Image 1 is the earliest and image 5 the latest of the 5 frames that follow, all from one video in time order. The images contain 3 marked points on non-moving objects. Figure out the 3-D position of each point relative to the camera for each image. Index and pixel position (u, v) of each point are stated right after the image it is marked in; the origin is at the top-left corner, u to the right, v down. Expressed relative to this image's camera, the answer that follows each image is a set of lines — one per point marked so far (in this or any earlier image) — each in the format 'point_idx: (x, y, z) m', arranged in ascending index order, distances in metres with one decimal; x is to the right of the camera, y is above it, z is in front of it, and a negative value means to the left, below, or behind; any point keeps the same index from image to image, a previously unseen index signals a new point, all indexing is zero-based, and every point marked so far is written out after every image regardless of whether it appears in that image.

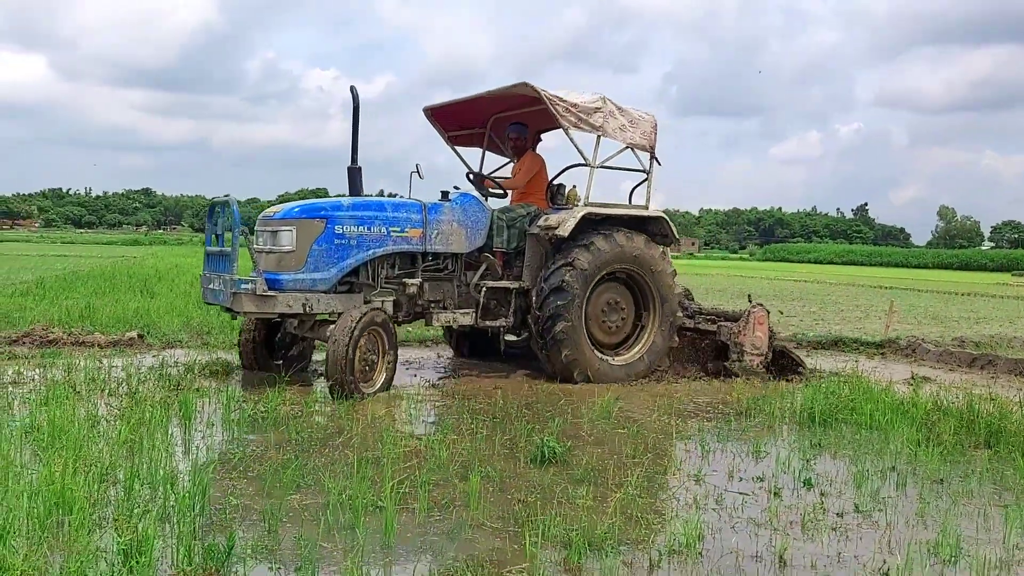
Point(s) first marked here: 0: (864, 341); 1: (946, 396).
0: (+4.6, -0.7, +11.2) m
1: (+3.3, -0.8, +6.5) m
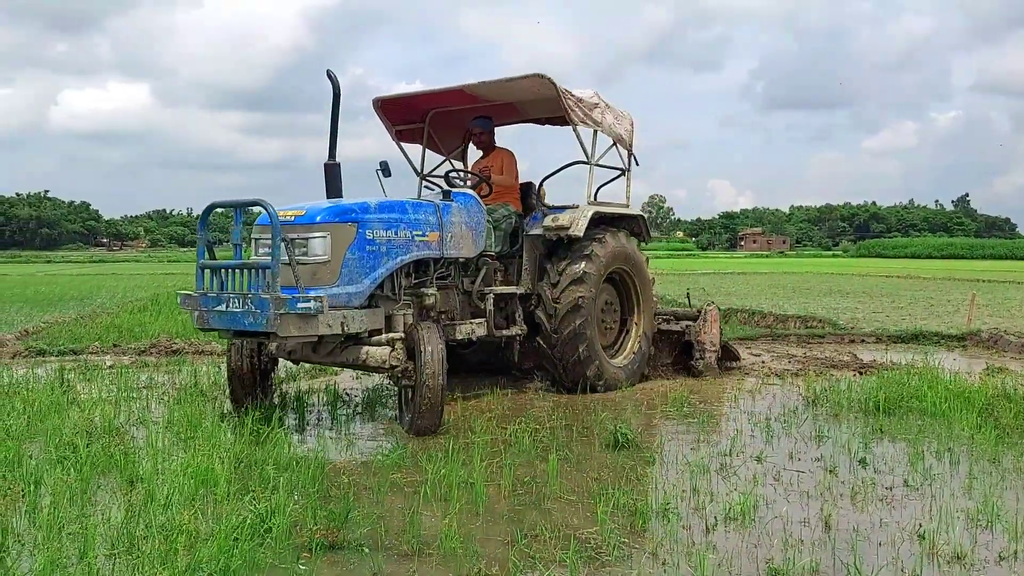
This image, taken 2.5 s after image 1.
0: (+5.7, -0.6, +11.3) m
1: (+3.9, -0.7, +6.6) m
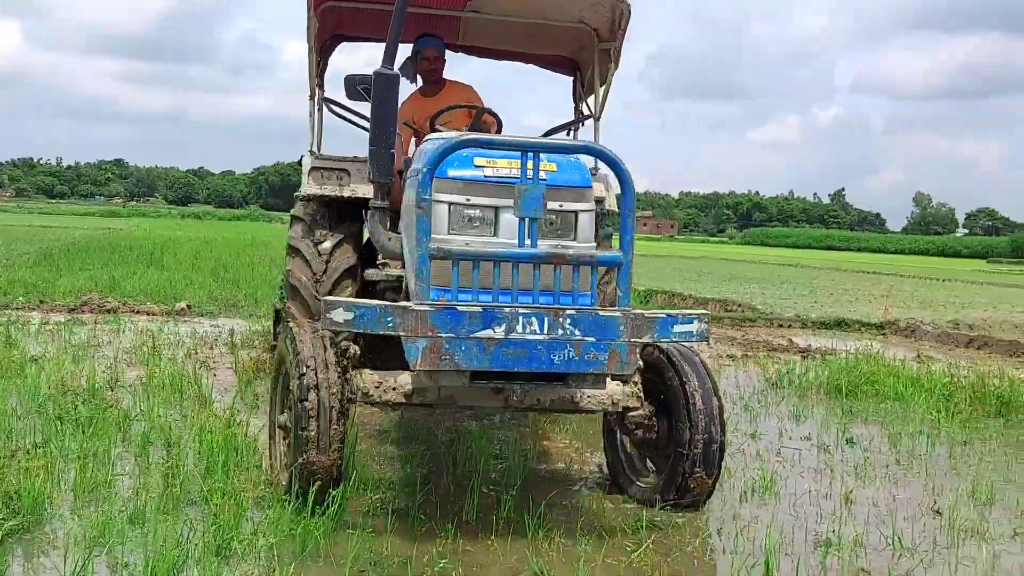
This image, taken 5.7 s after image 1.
0: (+4.9, -0.5, +12.0) m
1: (+3.7, -0.7, +7.2) m
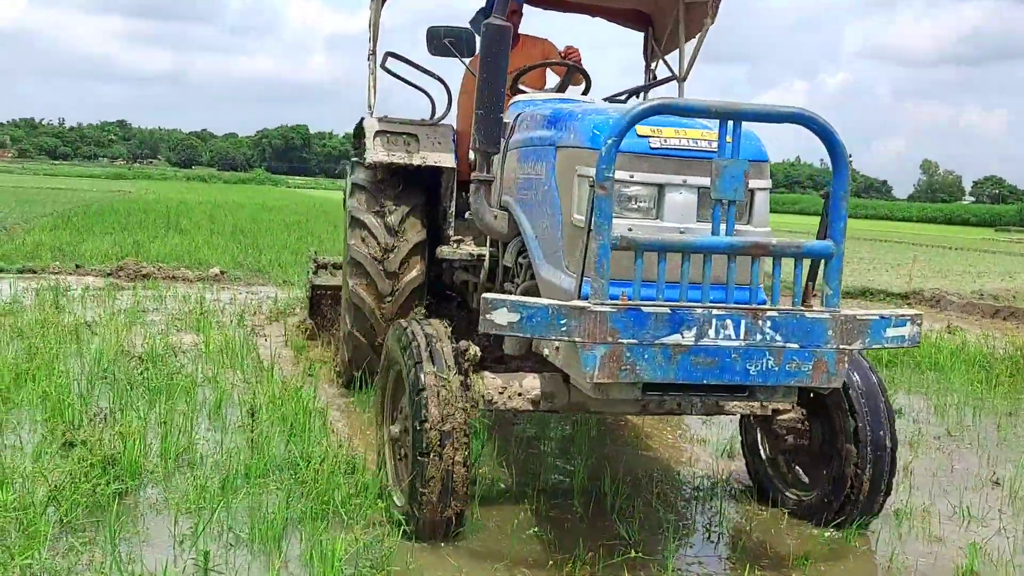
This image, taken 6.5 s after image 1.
0: (+5.3, -0.1, +12.1) m
1: (+4.1, -0.5, +7.3) m
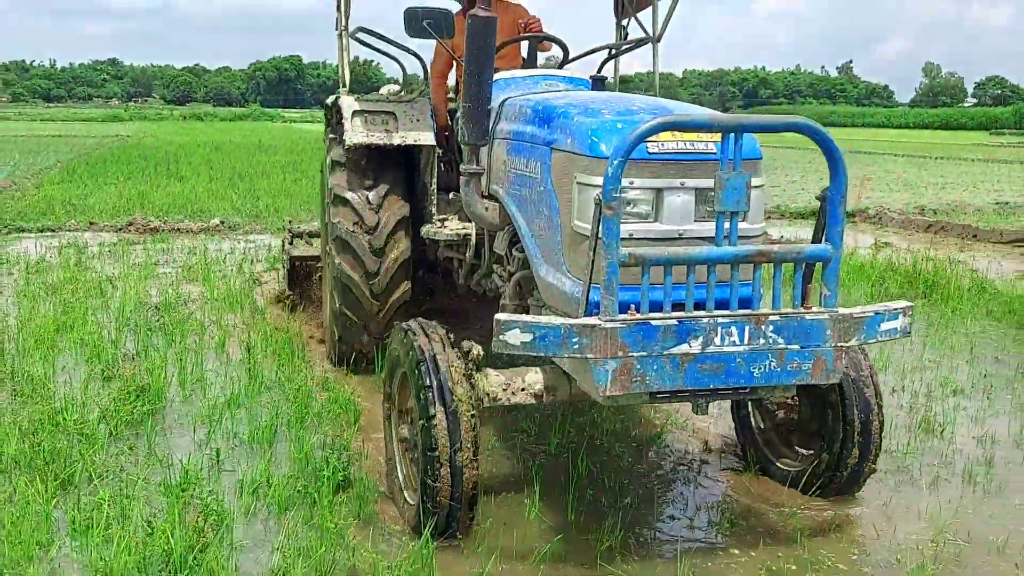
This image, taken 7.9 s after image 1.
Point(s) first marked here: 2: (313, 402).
0: (+5.0, +1.2, +13.0) m
1: (+3.7, +0.3, +8.3) m
2: (-1.0, -0.6, +4.5) m
